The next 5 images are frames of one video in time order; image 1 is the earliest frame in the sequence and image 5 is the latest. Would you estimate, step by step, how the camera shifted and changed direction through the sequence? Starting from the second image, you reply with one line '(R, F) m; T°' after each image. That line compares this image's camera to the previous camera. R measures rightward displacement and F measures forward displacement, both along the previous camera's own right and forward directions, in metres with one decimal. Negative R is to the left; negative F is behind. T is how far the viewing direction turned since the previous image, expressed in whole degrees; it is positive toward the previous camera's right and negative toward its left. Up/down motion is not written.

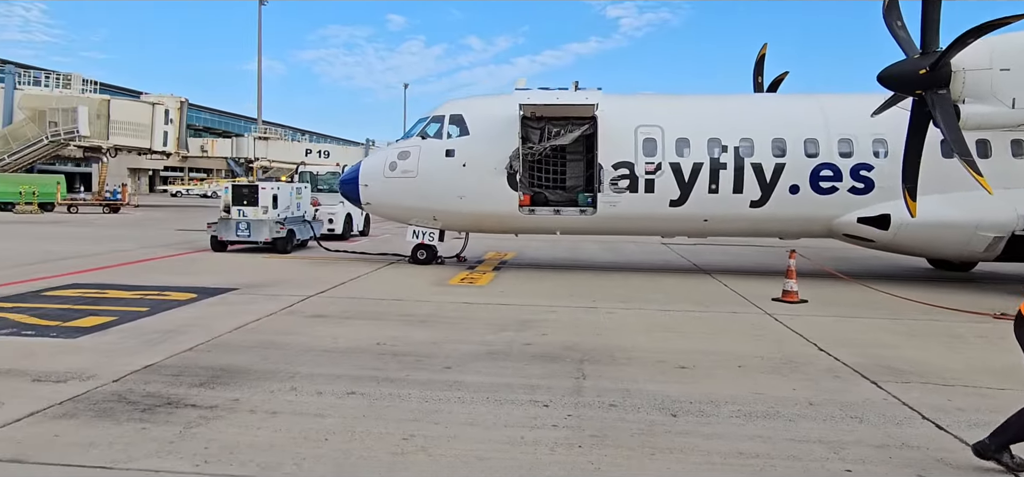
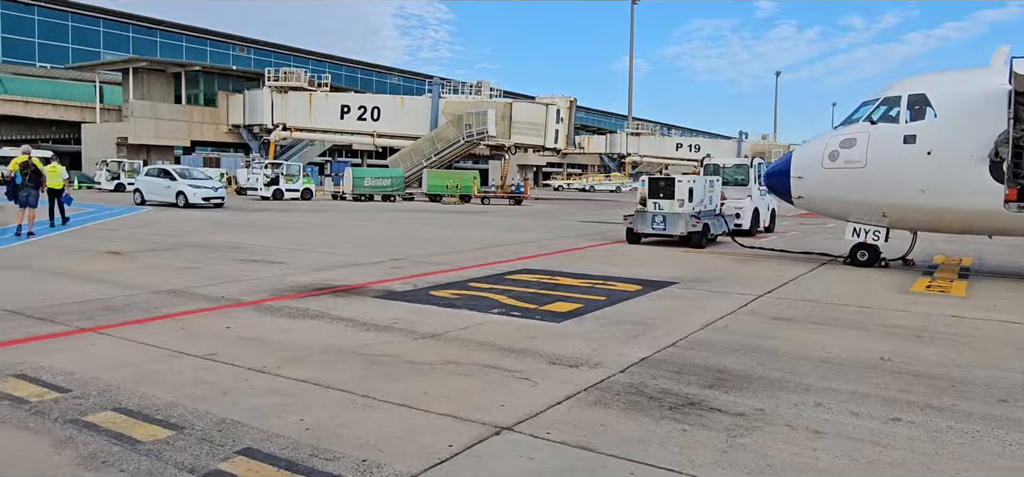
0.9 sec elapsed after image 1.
(-1.3, +0.2) m; -27°
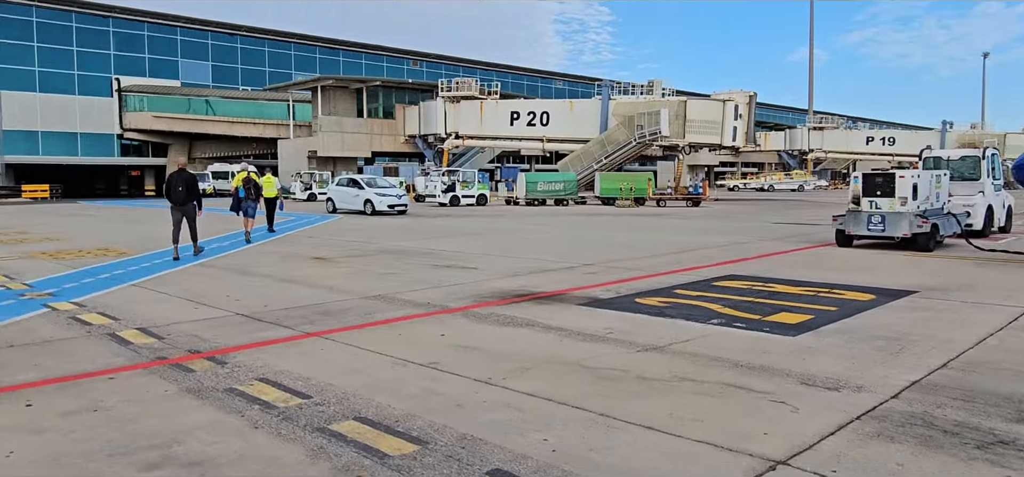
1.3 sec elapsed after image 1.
(-0.6, +0.4) m; -12°
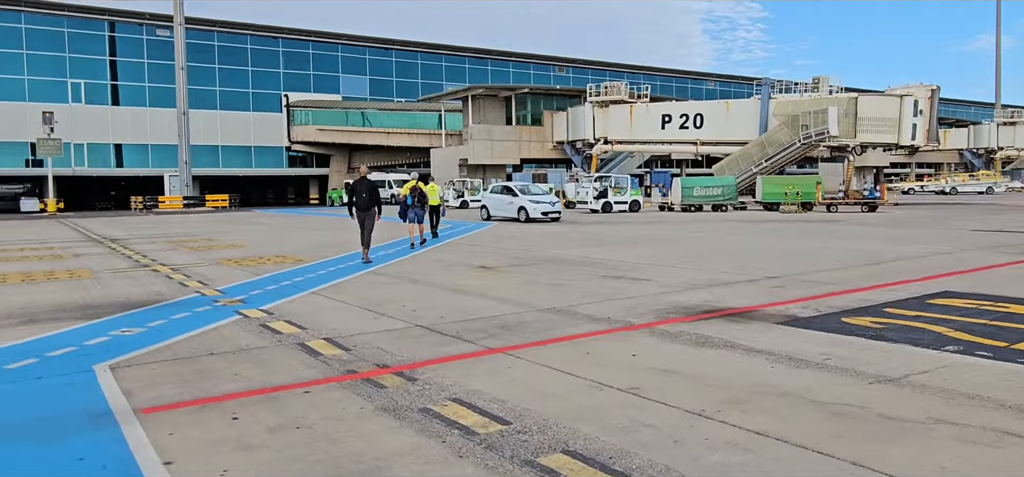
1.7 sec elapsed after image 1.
(-0.5, +0.4) m; -11°
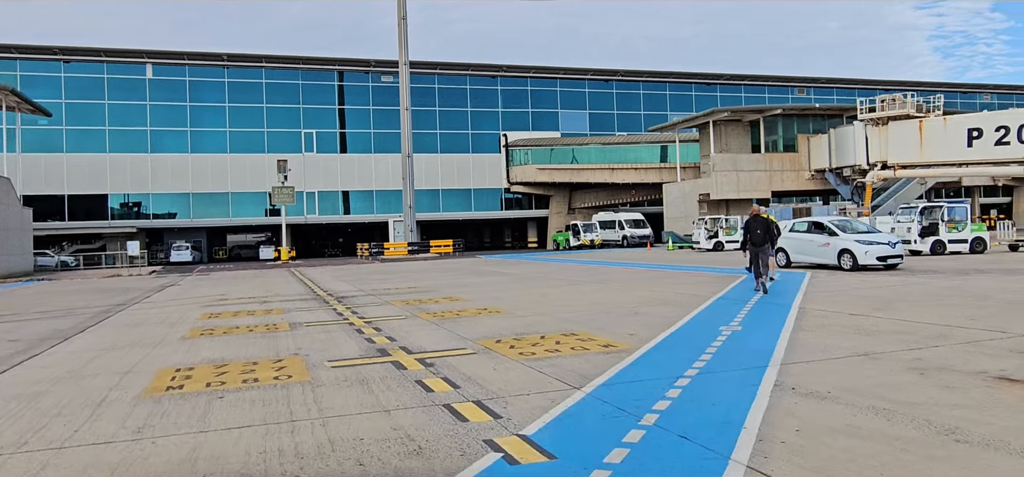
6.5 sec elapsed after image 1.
(-3.0, +5.5) m; -15°
